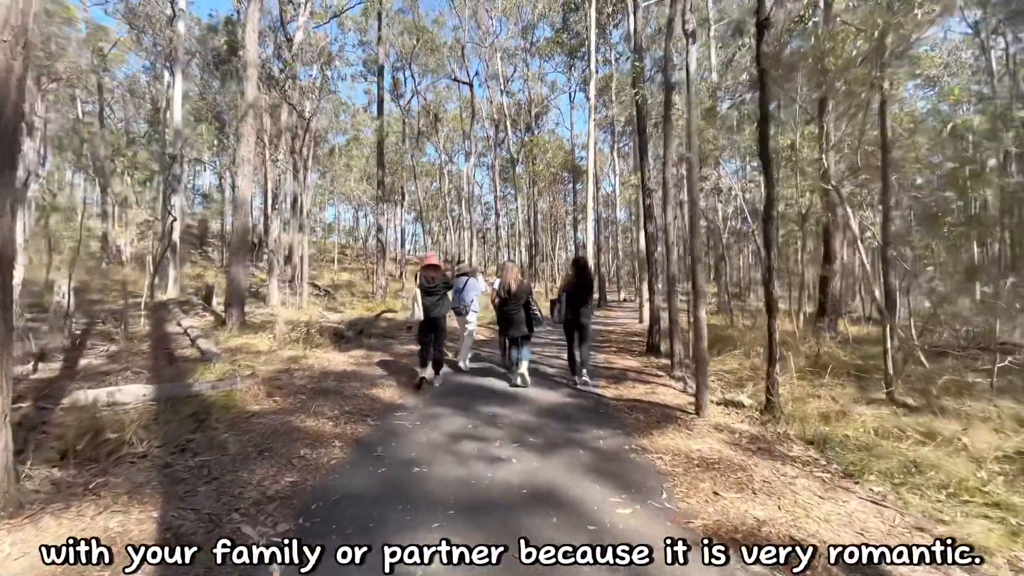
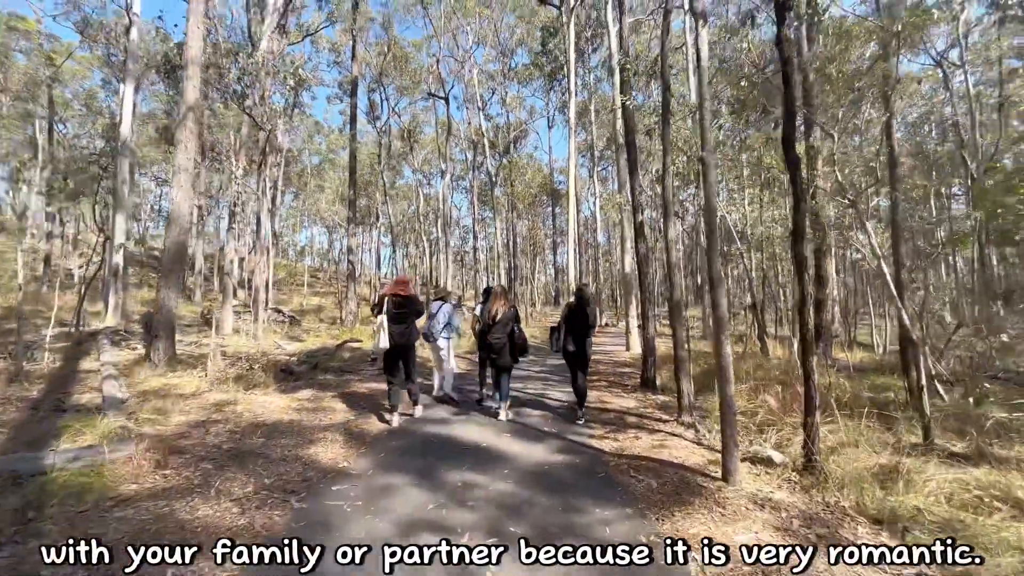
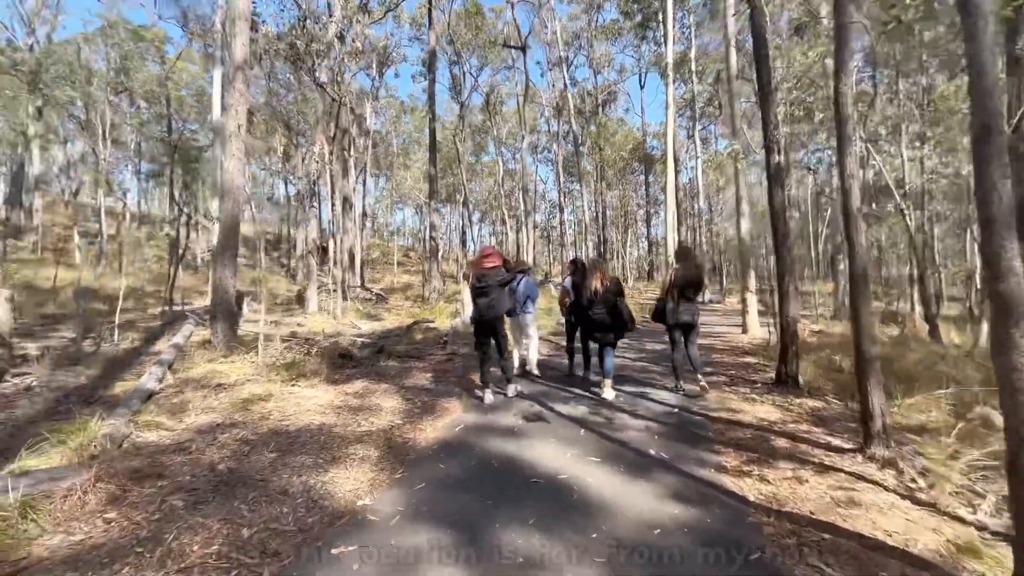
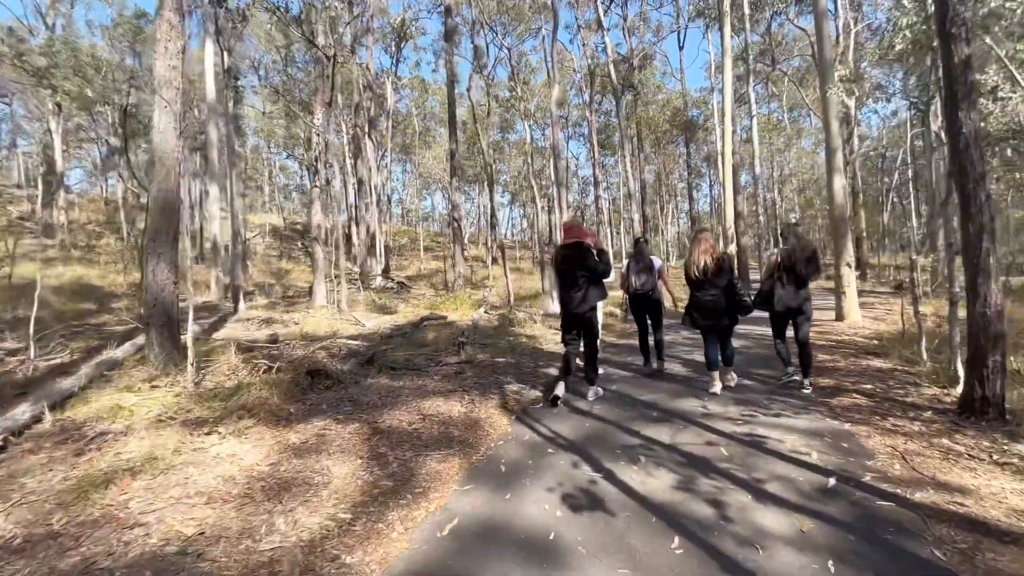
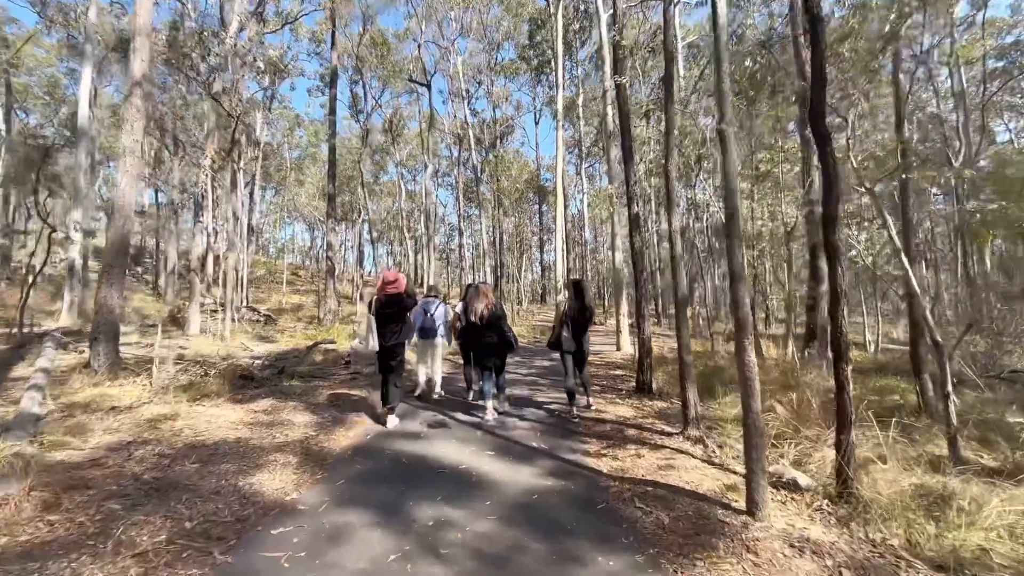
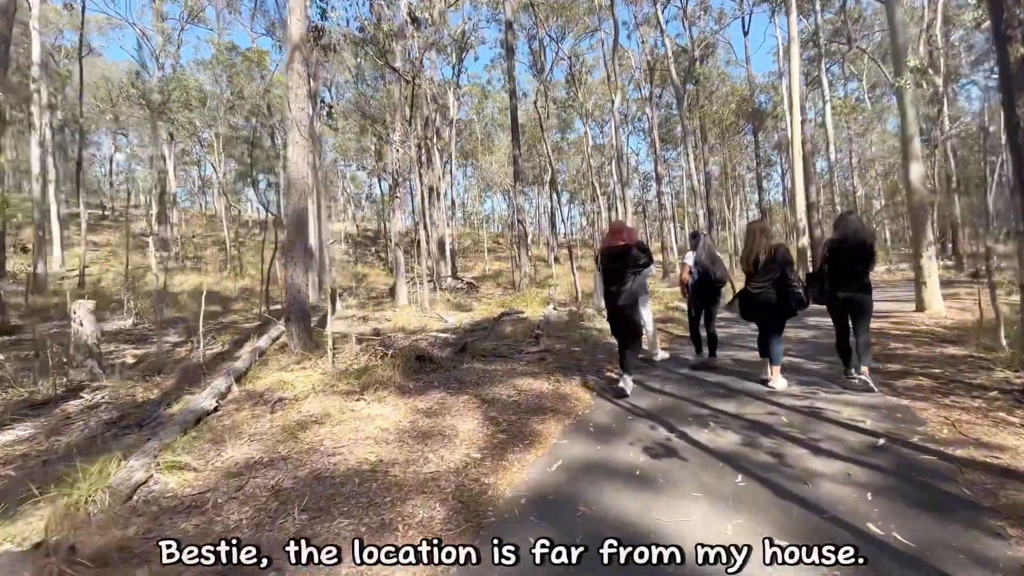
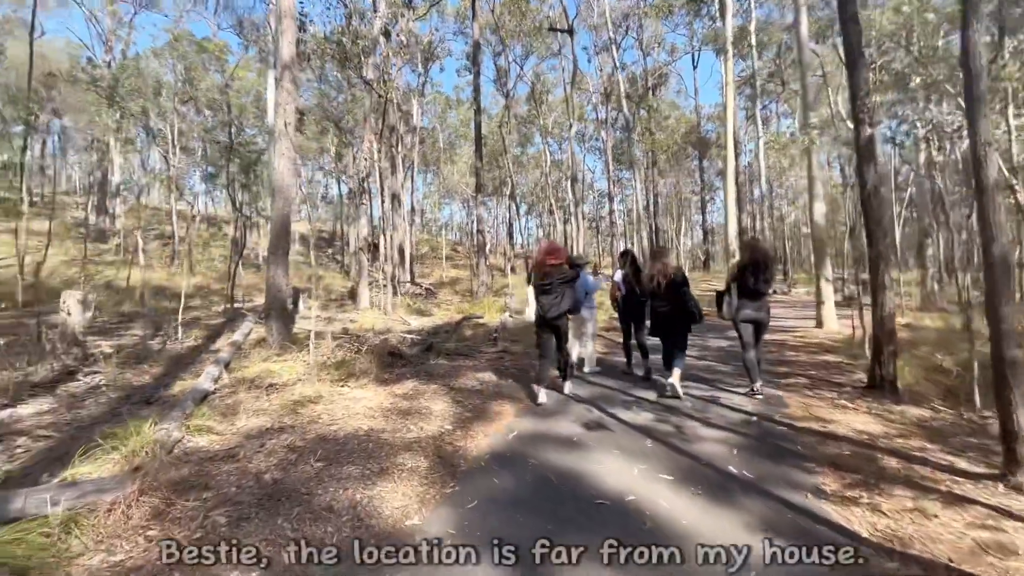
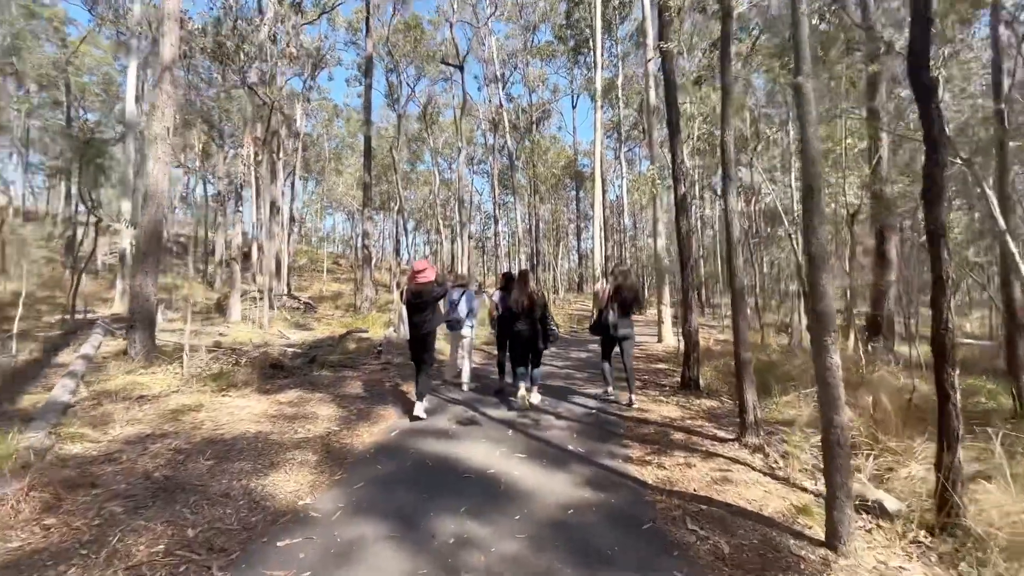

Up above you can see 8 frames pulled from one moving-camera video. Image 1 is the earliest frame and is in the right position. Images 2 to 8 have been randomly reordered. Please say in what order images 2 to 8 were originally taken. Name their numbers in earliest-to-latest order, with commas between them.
2, 5, 8, 3, 7, 6, 4
